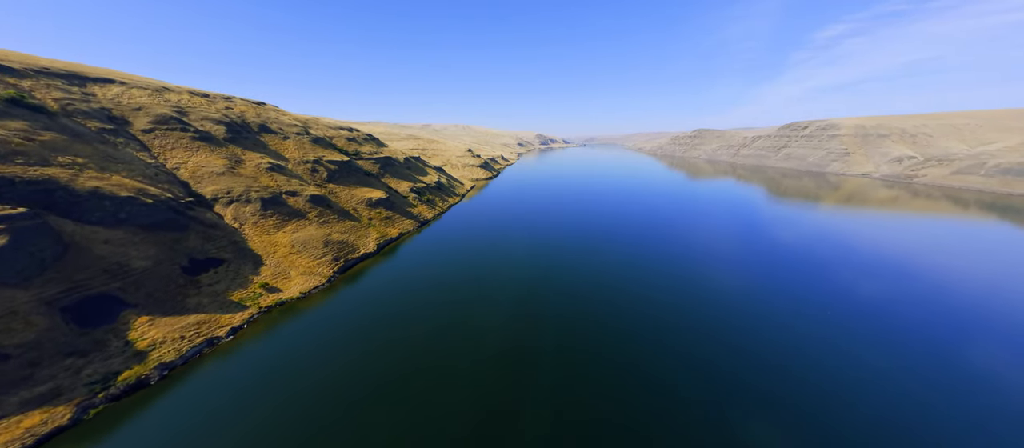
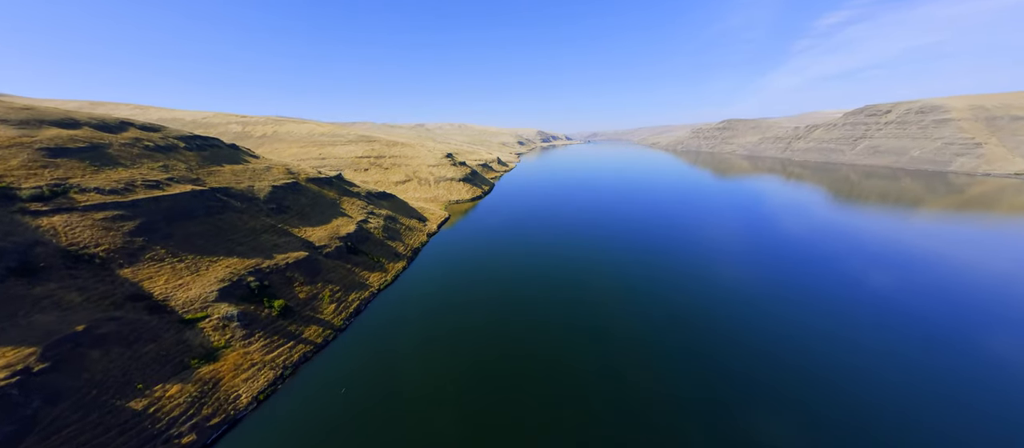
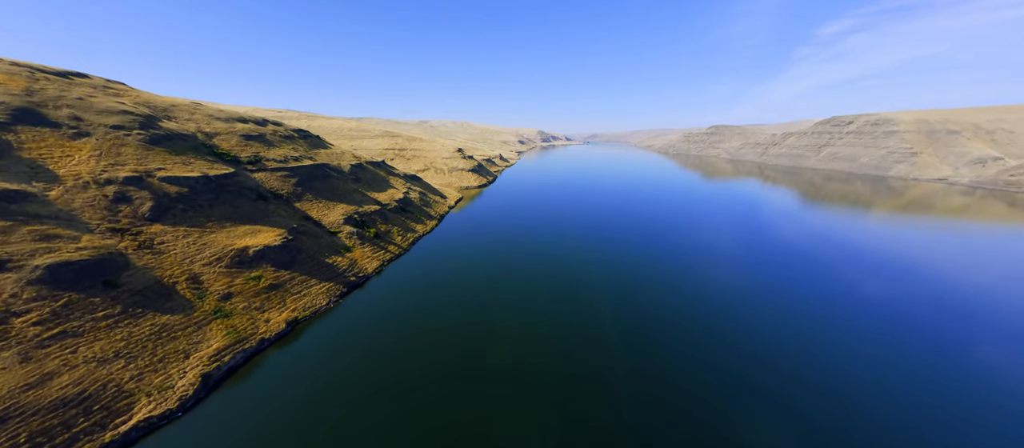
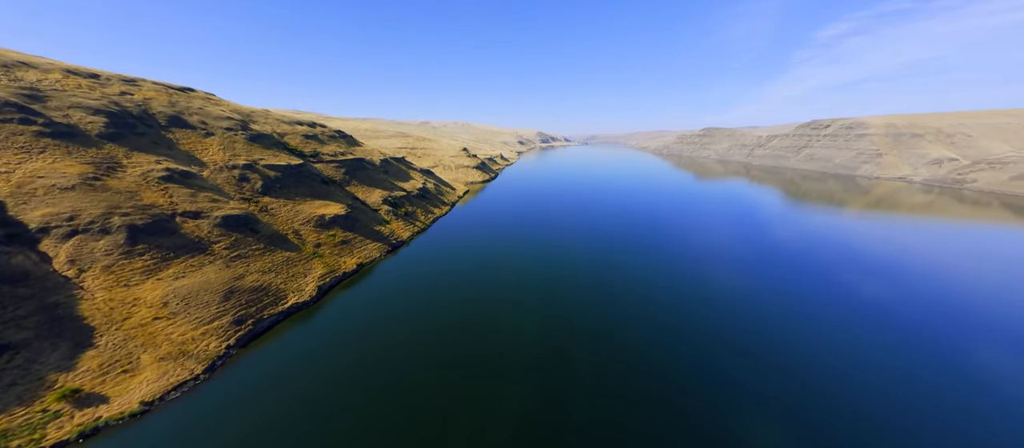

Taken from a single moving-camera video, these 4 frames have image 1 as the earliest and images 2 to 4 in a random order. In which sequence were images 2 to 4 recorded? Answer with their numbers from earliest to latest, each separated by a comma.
4, 3, 2
